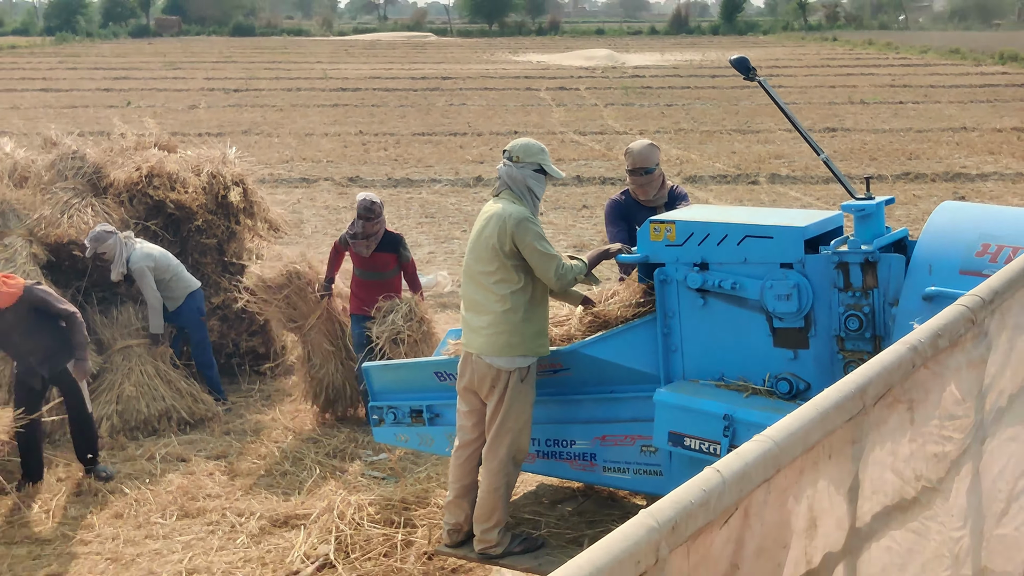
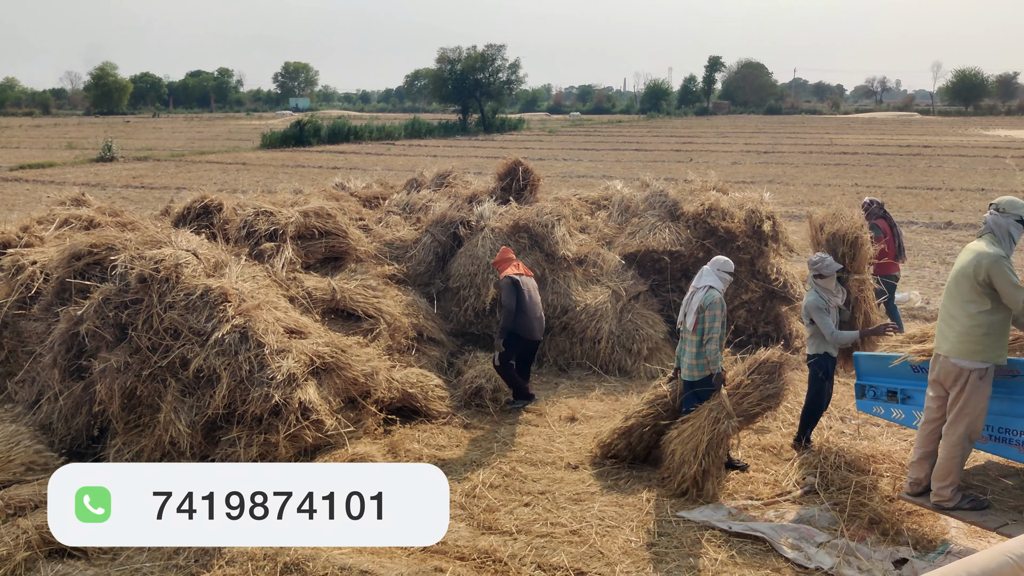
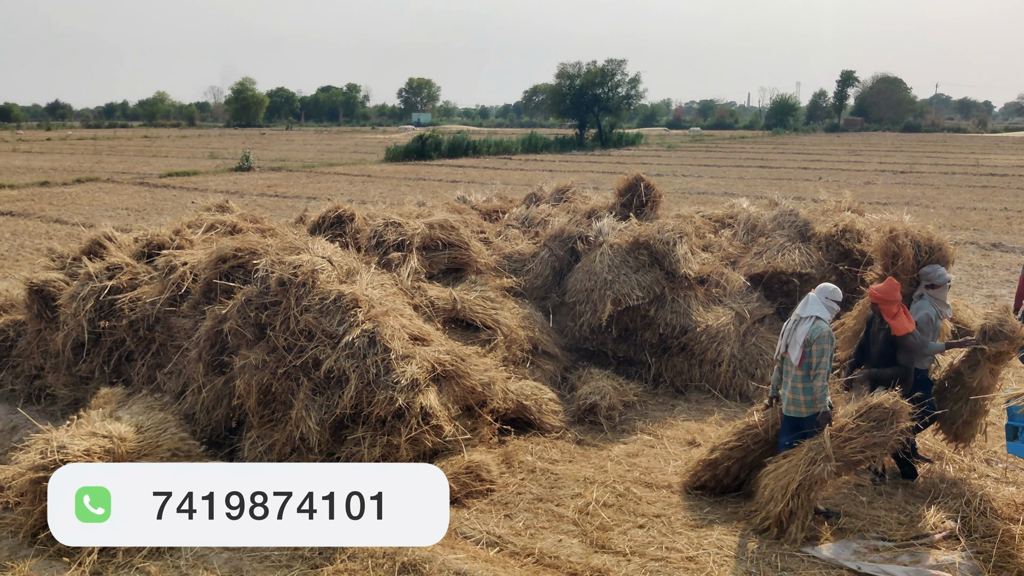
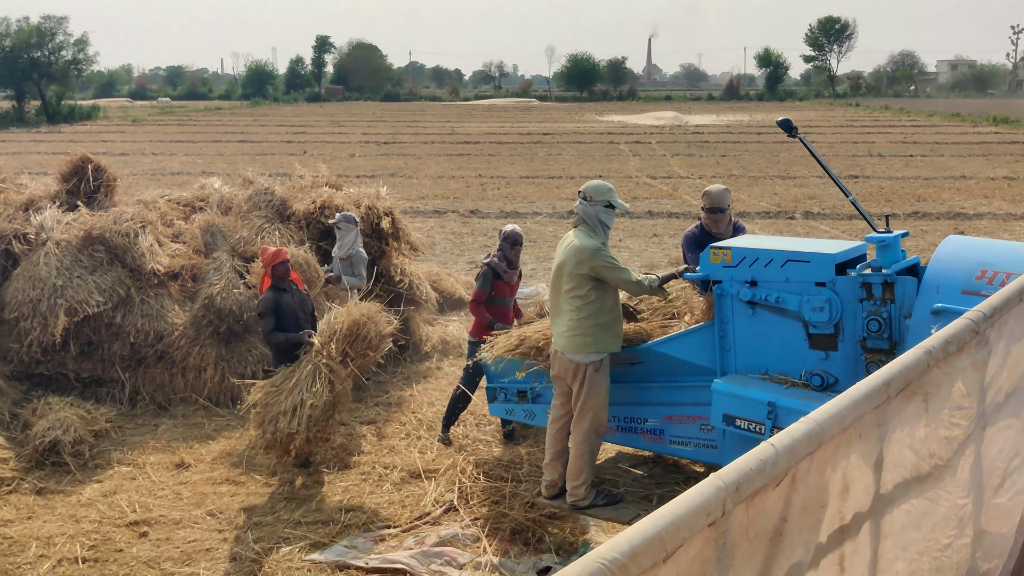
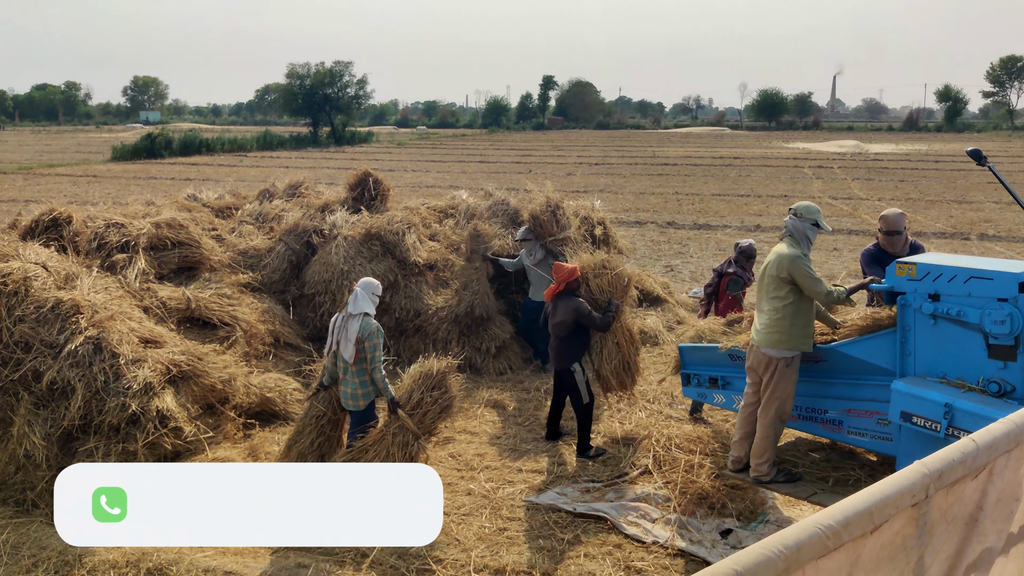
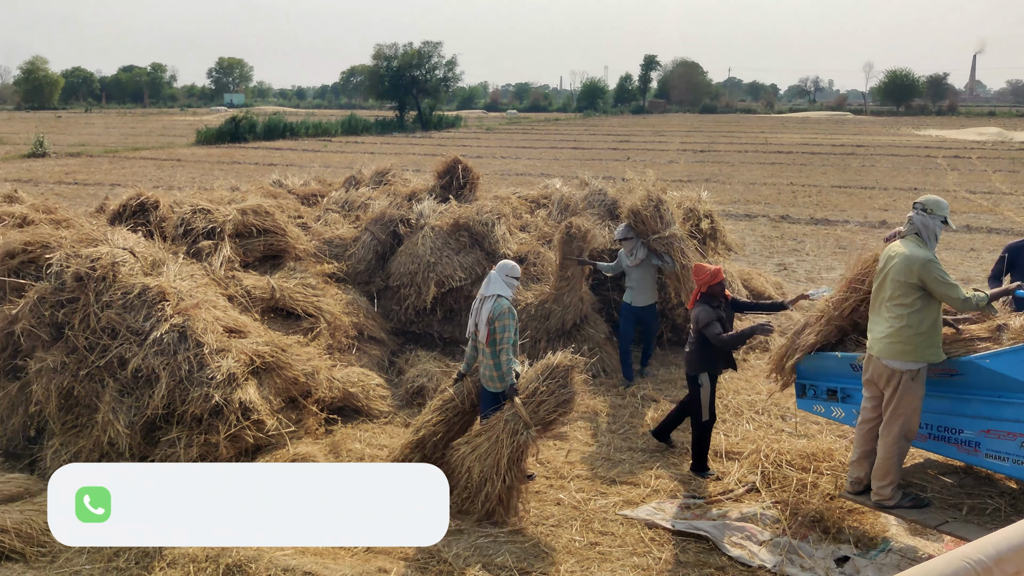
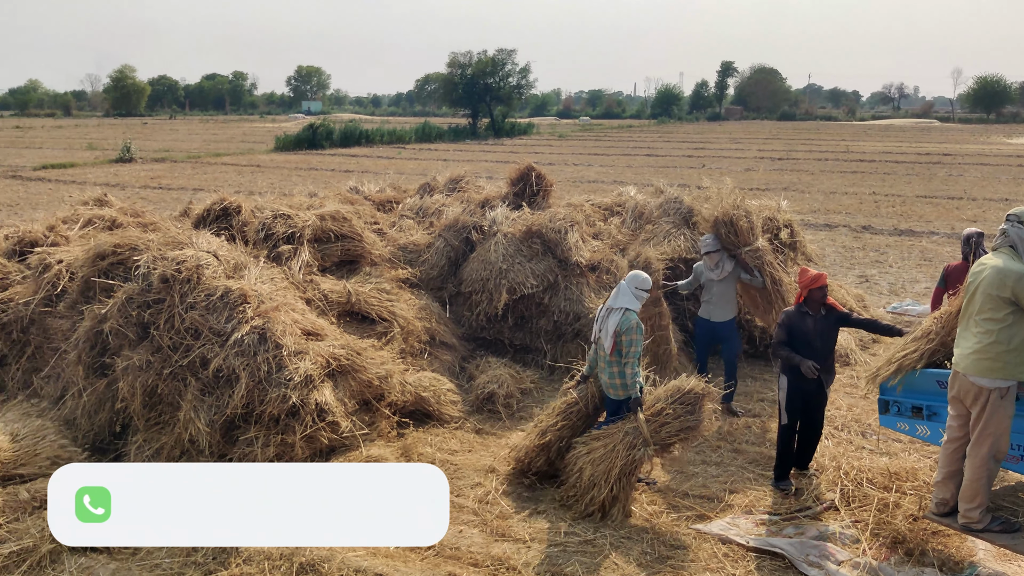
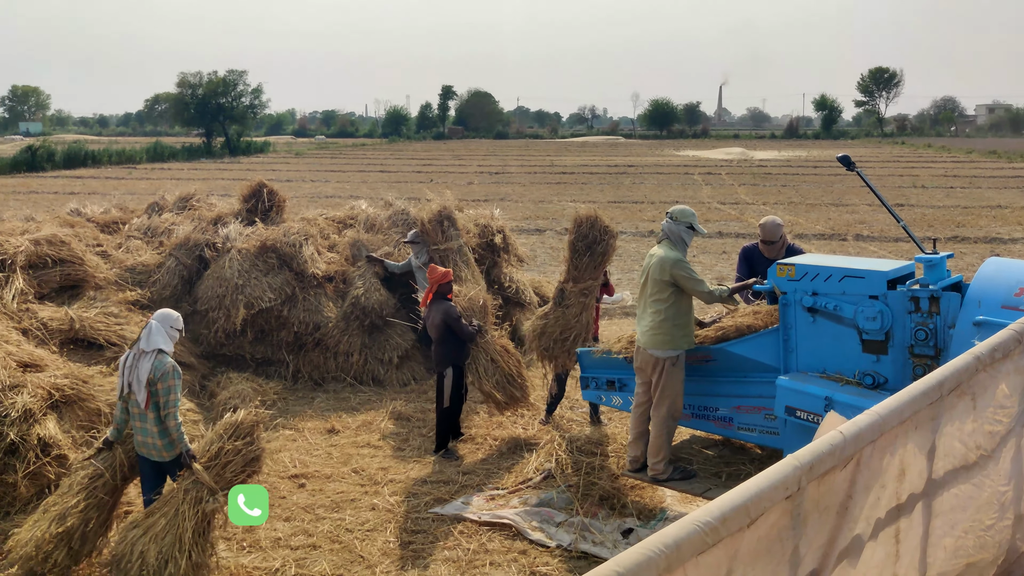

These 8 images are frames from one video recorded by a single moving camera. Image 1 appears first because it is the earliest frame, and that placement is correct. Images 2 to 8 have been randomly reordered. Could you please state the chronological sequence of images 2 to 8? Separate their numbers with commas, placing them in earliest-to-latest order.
4, 8, 5, 6, 7, 3, 2
